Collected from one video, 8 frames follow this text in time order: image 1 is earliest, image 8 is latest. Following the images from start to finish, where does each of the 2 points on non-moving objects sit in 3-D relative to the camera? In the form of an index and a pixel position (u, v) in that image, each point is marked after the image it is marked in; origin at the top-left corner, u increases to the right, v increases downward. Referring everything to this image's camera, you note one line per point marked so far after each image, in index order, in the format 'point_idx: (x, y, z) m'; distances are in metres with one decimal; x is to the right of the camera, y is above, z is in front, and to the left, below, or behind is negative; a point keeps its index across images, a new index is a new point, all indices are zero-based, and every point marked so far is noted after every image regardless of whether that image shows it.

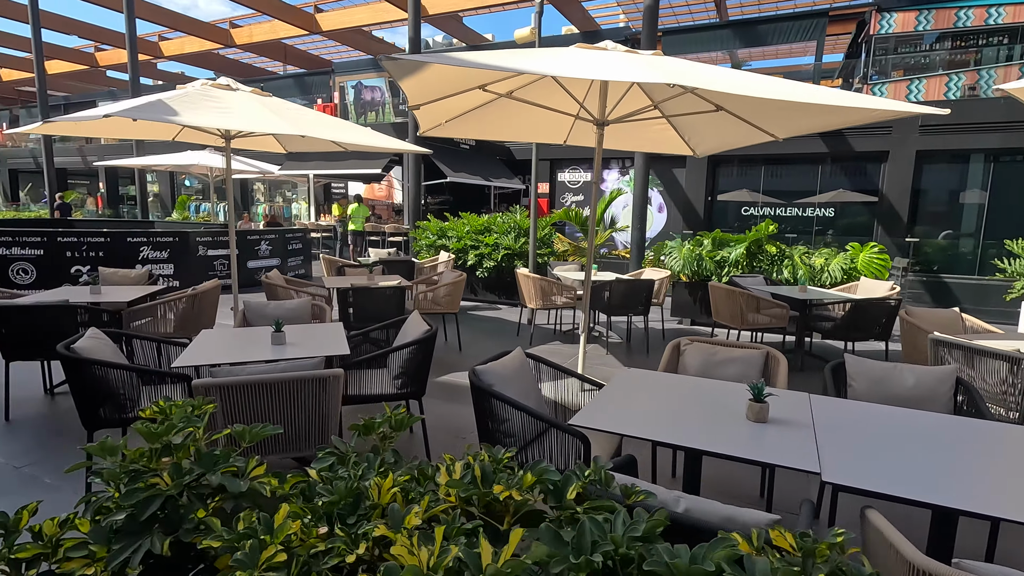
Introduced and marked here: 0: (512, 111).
0: (0.0, +1.6, +5.0) m
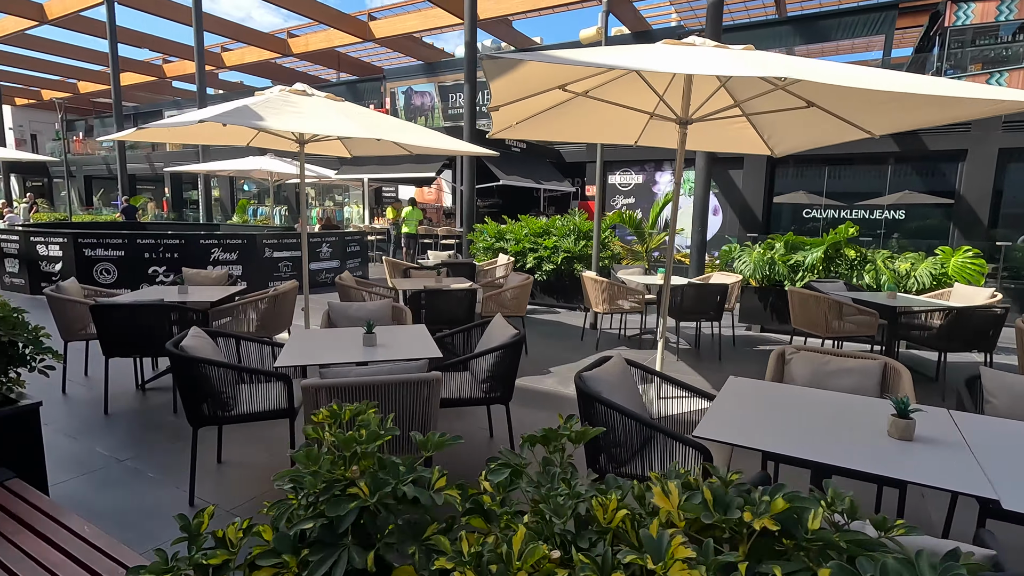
0: (+0.7, +1.6, +4.9) m
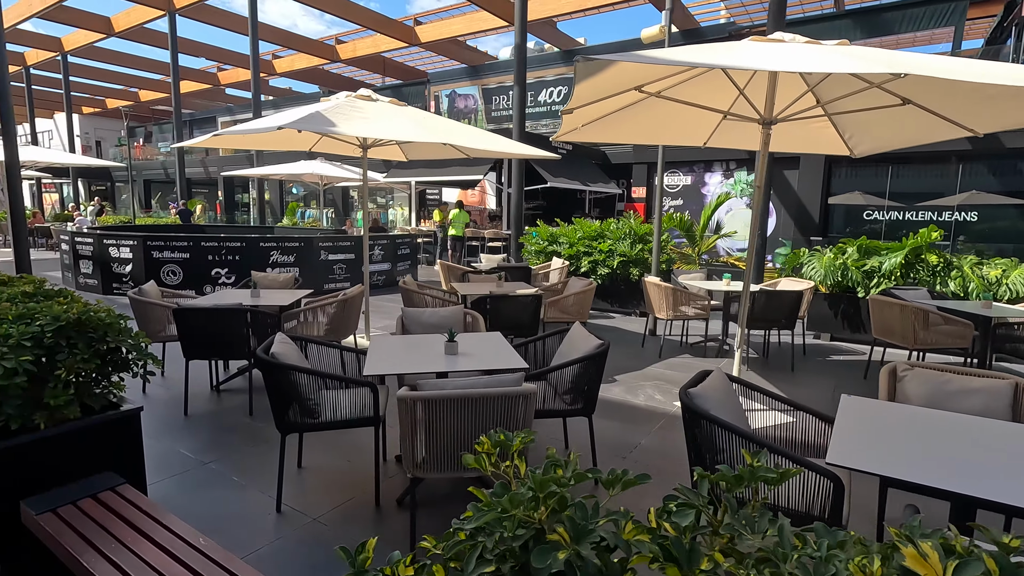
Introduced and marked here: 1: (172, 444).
0: (+1.3, +1.6, +4.7) m
1: (-2.3, -1.1, +3.7) m
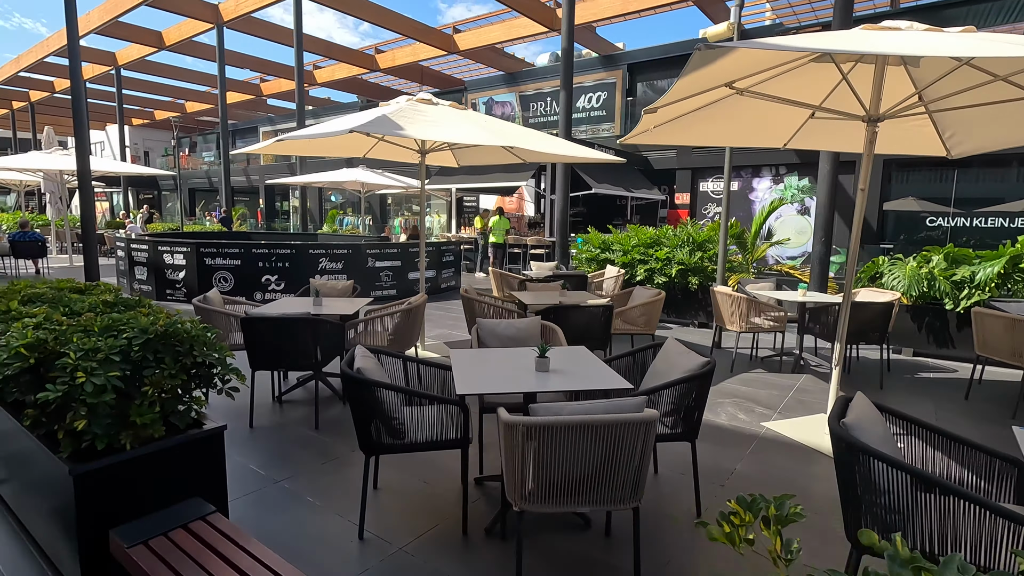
0: (+1.9, +1.5, +4.4) m
1: (-1.8, -1.1, +3.6) m
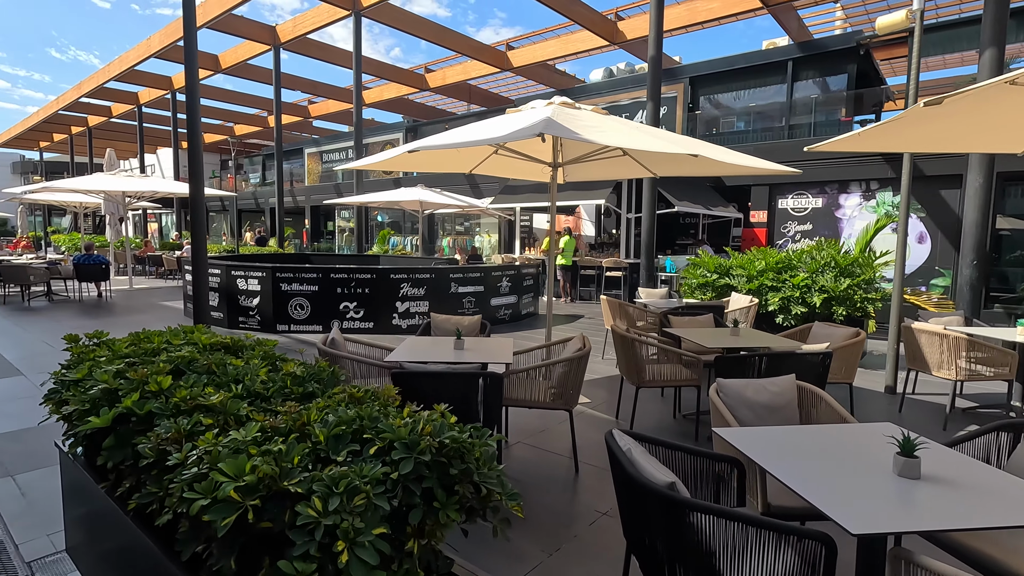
0: (+3.2, +1.2, +3.5) m
1: (-0.5, -1.4, +2.7) m
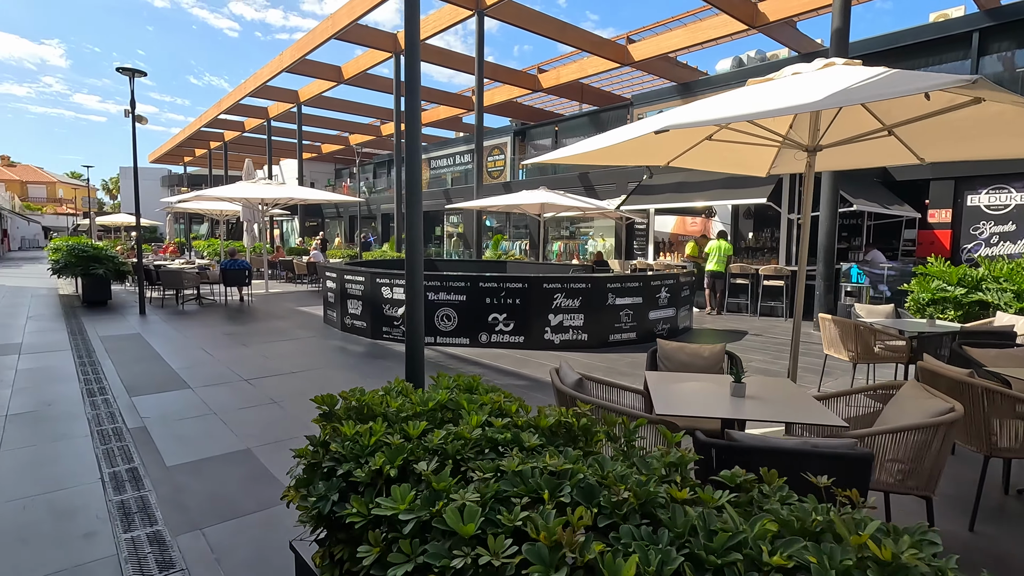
0: (+4.7, +1.0, +1.8) m
1: (+0.9, -1.5, +1.7) m
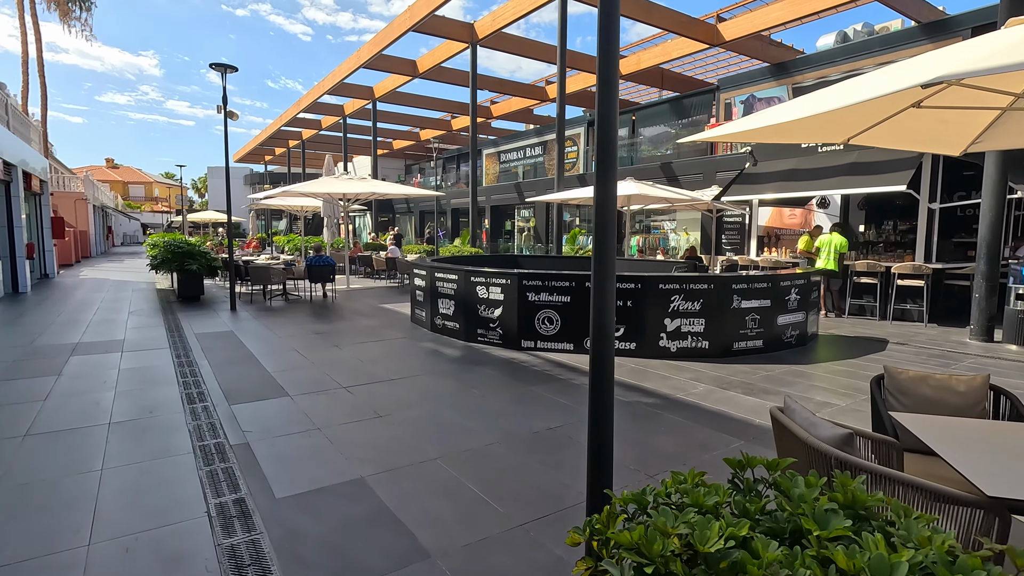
0: (+5.5, +0.9, +0.5) m
1: (+1.6, -1.6, +0.8) m
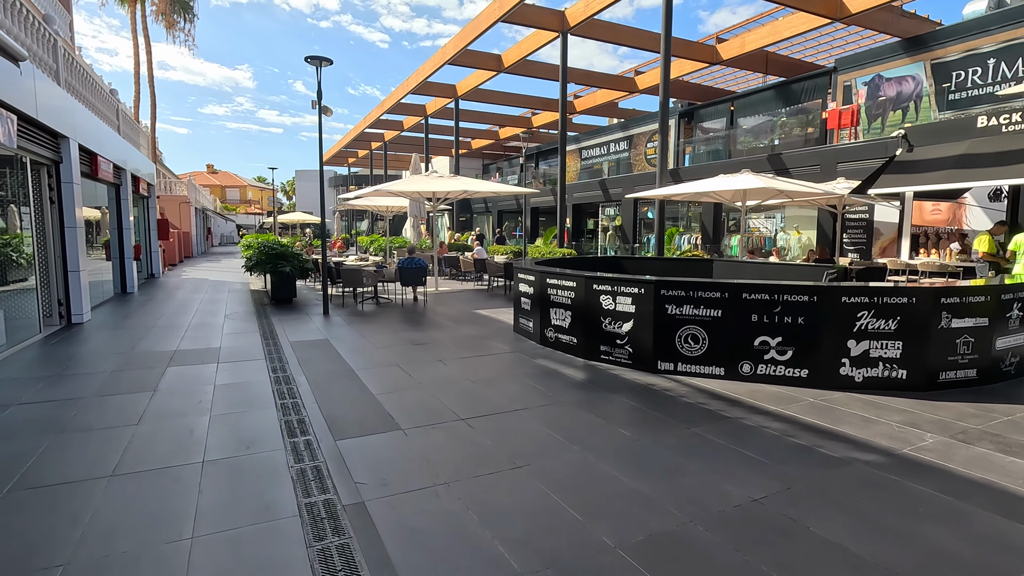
0: (+6.1, +0.7, -1.3) m
1: (+2.3, -1.7, -0.5) m
